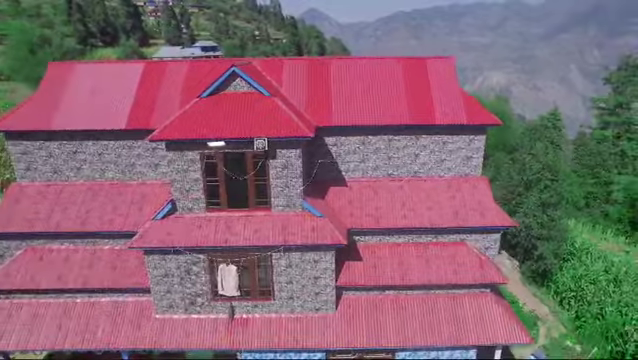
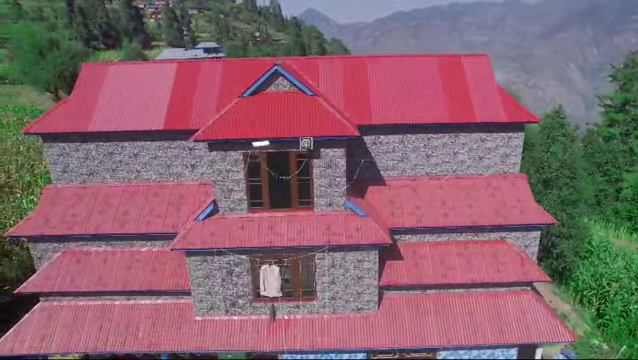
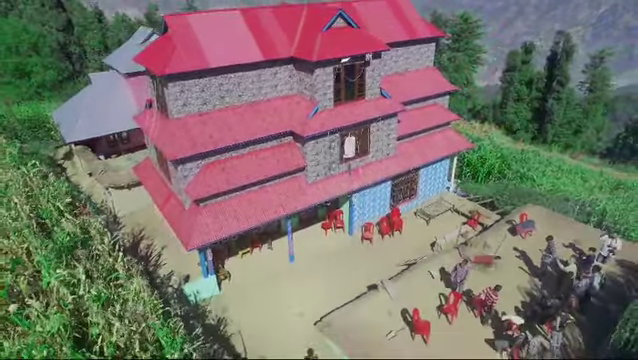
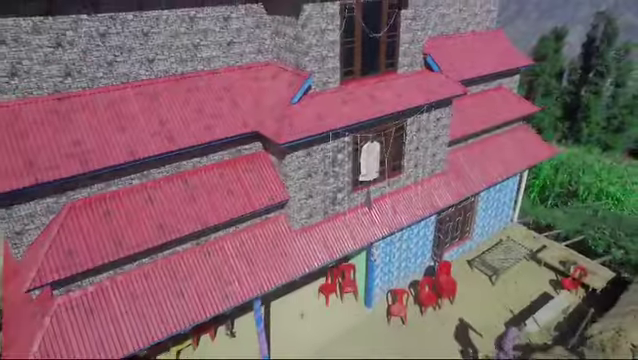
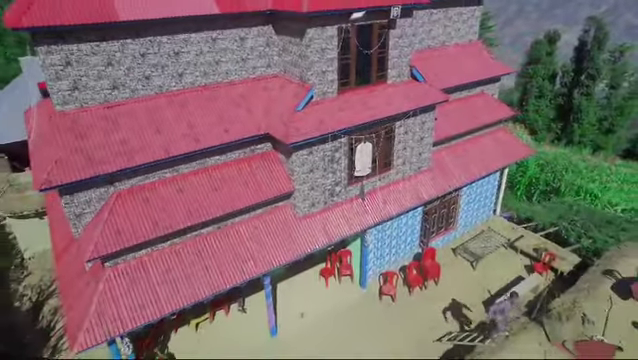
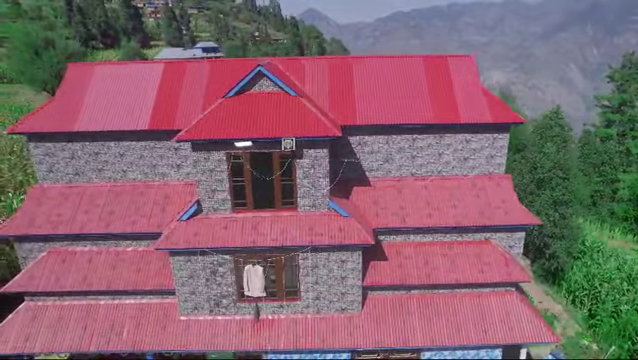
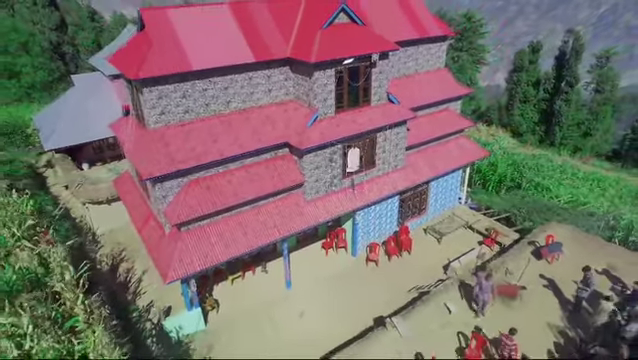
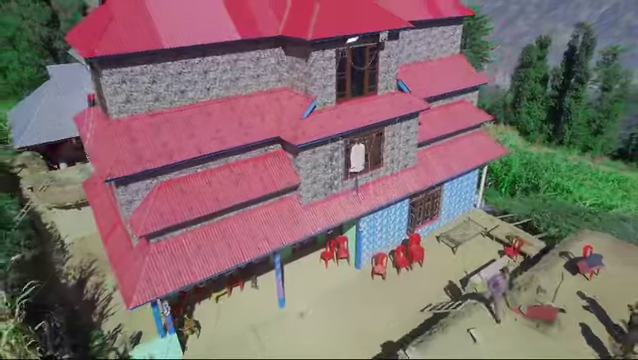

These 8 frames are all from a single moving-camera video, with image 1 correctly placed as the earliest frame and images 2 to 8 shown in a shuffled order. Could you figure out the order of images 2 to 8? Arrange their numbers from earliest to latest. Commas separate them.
6, 2, 4, 5, 8, 7, 3
